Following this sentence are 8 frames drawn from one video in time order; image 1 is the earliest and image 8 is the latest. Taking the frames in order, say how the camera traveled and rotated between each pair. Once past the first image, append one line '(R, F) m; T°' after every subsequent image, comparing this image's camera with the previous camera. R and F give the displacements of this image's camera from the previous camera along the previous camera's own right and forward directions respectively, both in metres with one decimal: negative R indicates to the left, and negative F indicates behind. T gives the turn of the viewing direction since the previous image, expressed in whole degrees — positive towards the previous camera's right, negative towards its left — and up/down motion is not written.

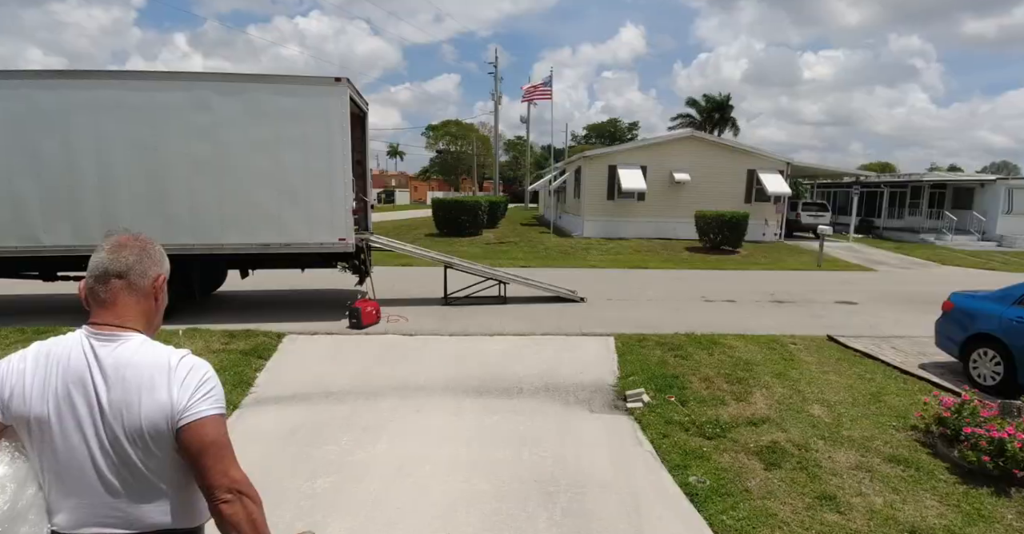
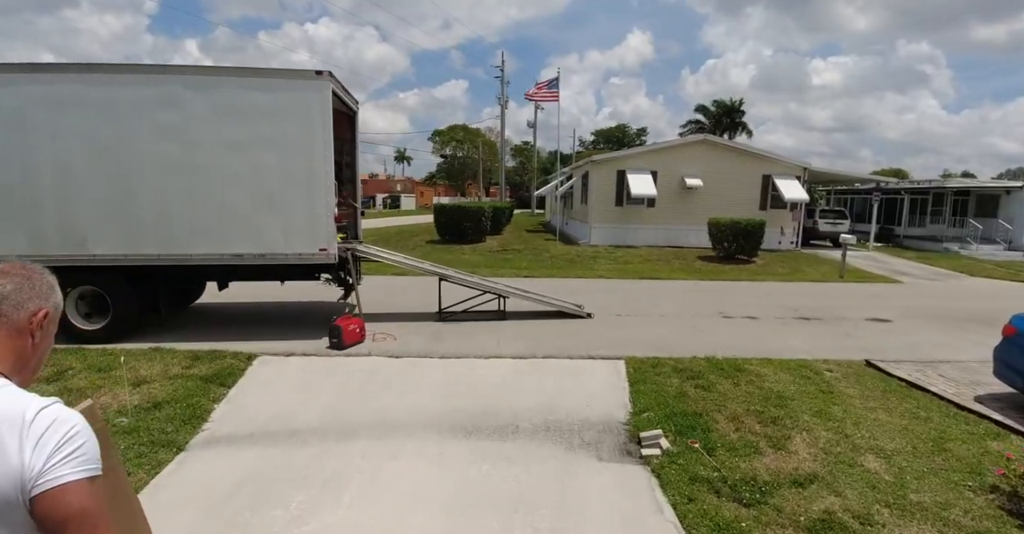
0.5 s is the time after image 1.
(+0.1, +0.8) m; -1°
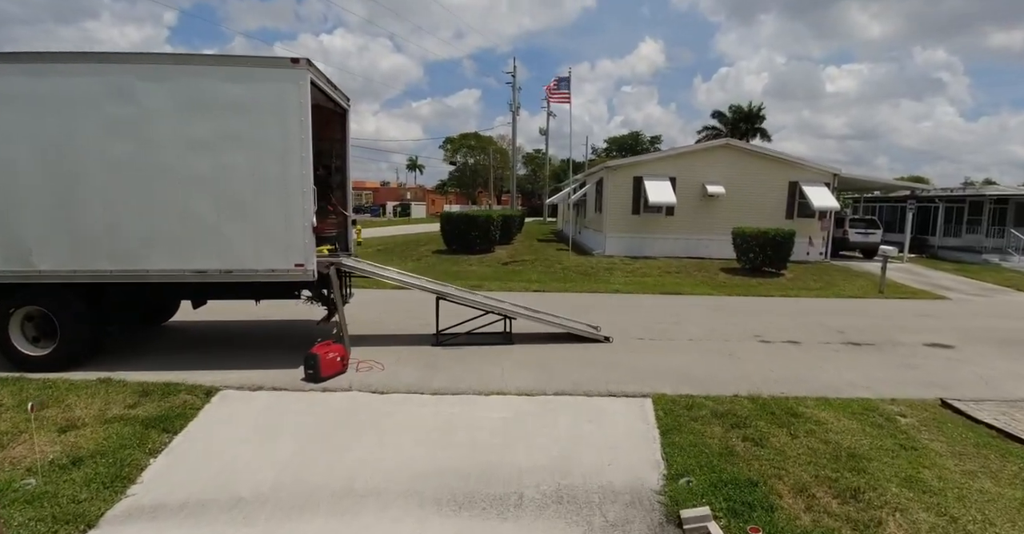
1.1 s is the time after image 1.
(+0.1, +1.1) m; -1°
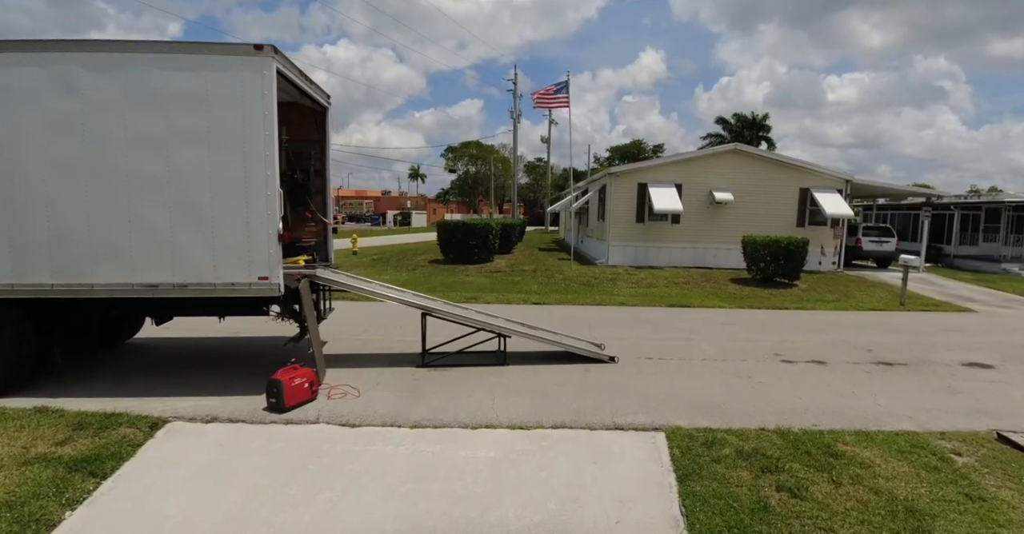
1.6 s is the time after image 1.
(+0.1, +0.7) m; 0°
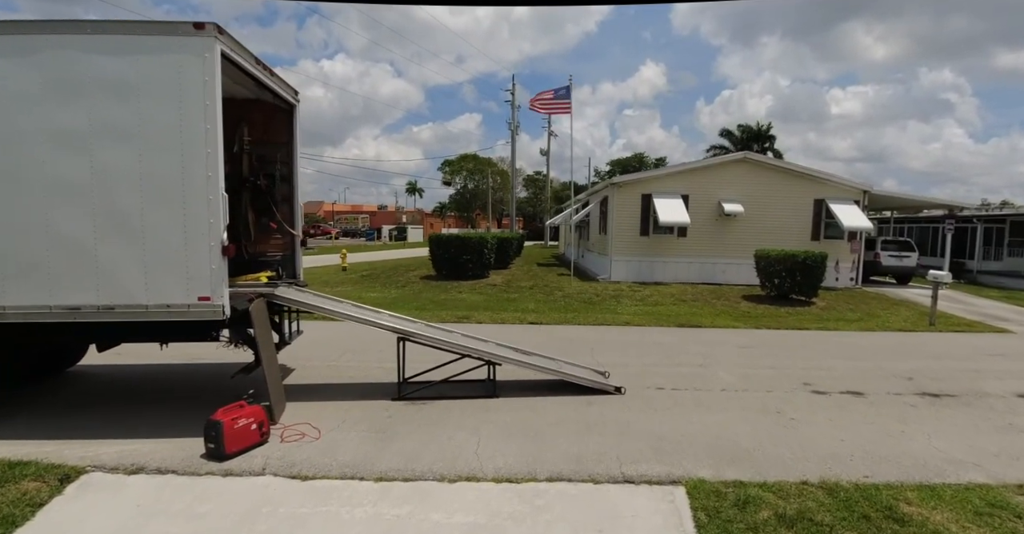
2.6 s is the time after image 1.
(+0.1, +0.9) m; 0°
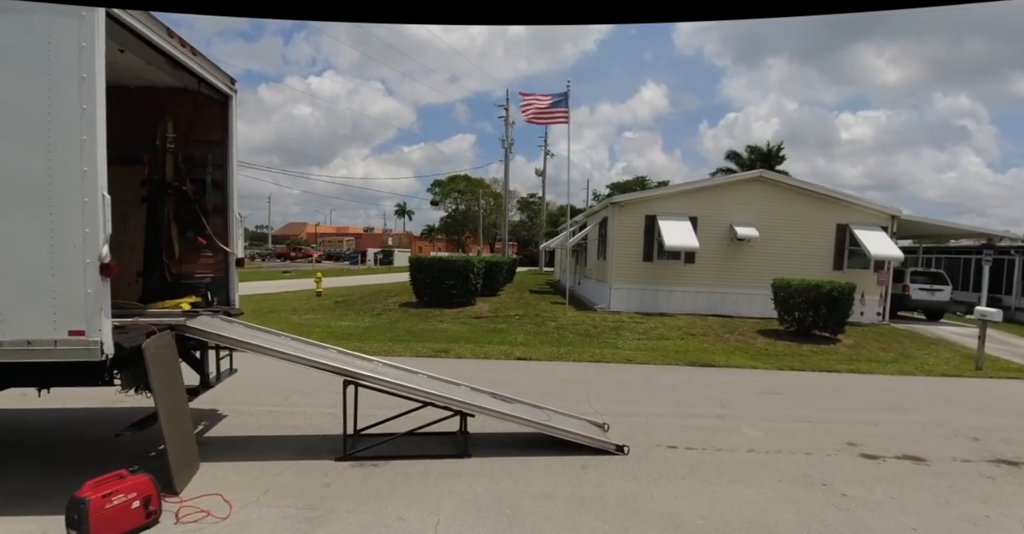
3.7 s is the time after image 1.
(+0.2, +1.1) m; 0°
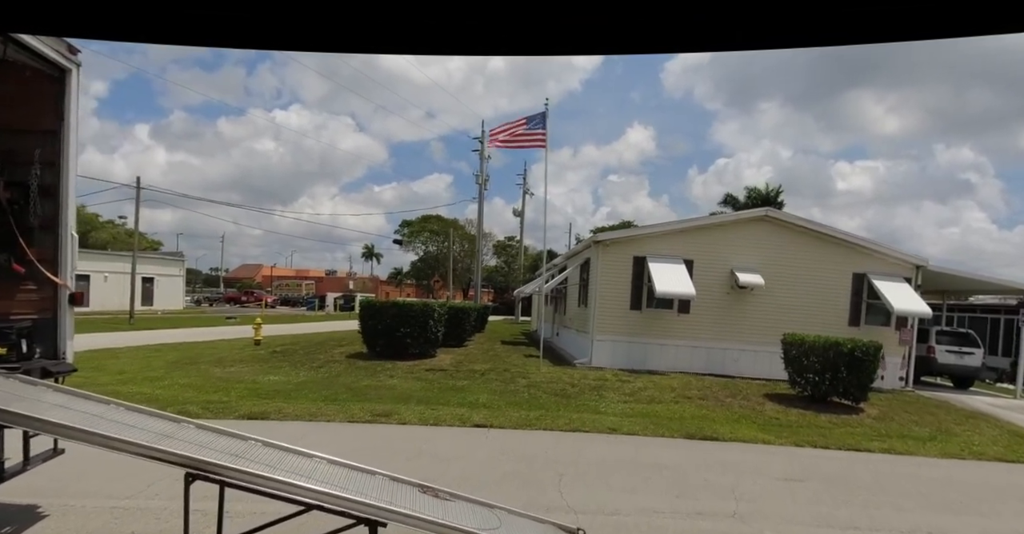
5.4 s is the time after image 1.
(+0.3, +1.4) m; +2°
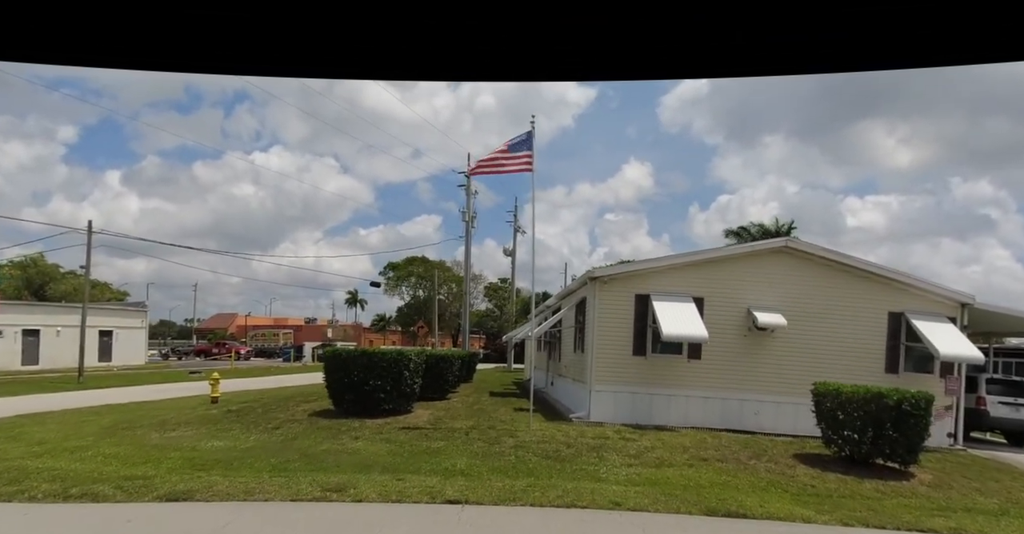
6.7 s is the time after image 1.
(+0.3, +1.0) m; 0°
